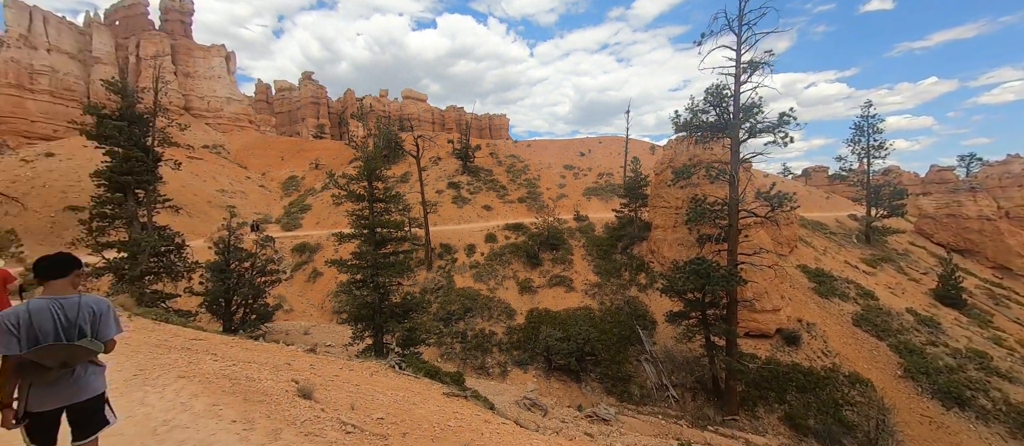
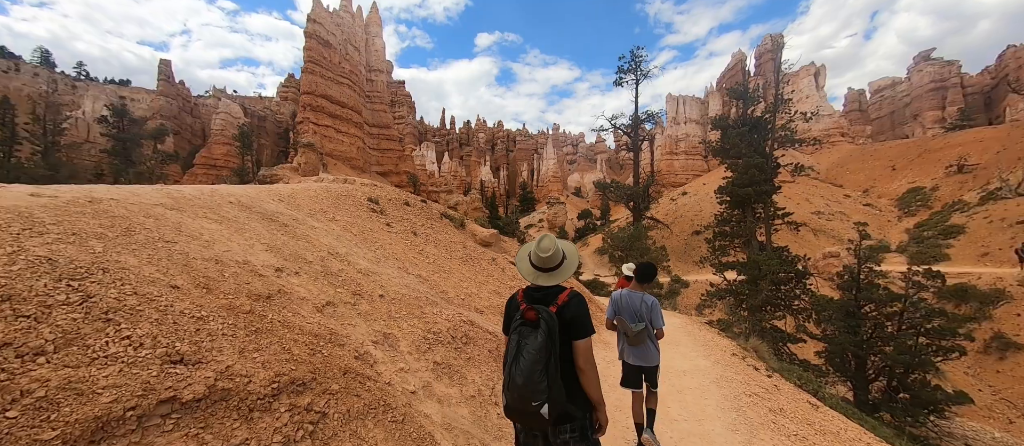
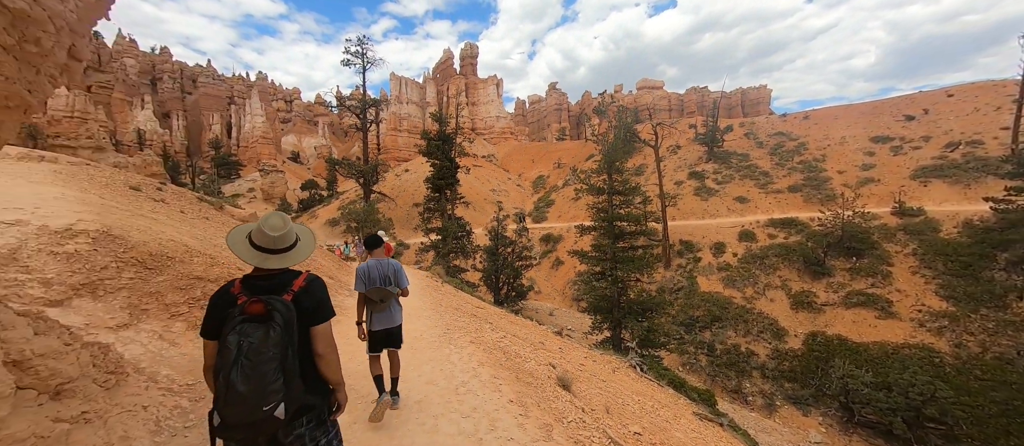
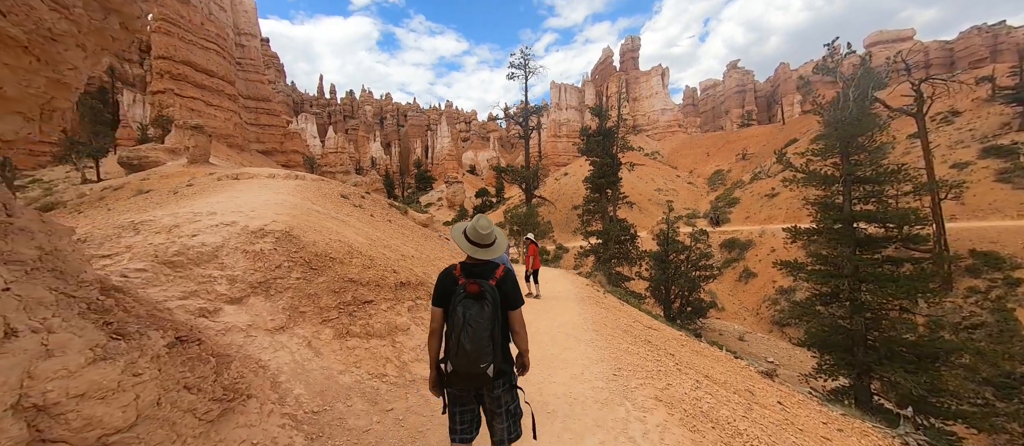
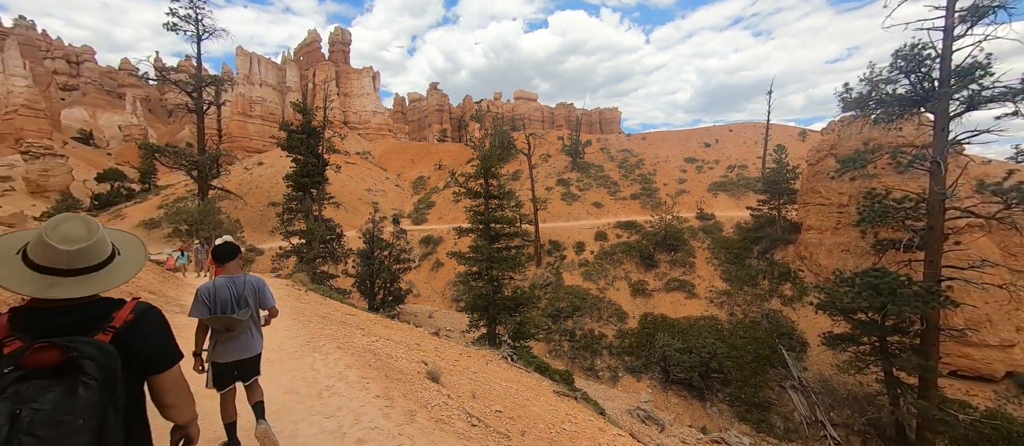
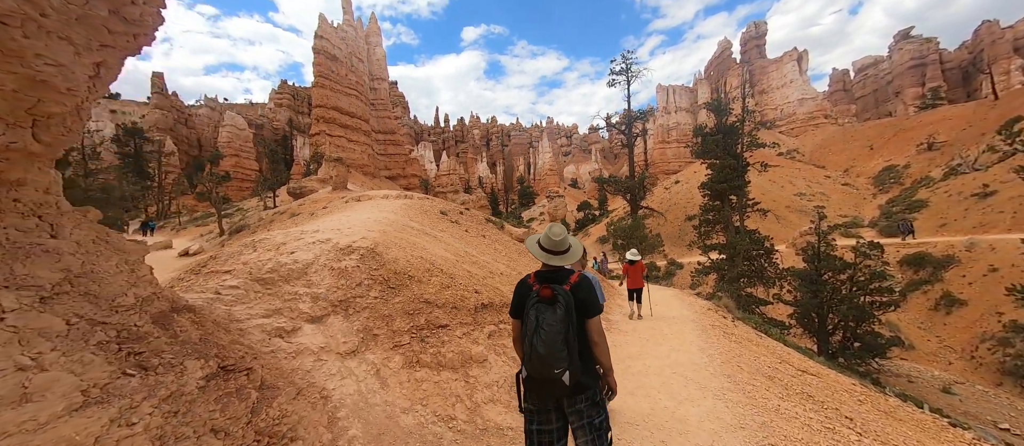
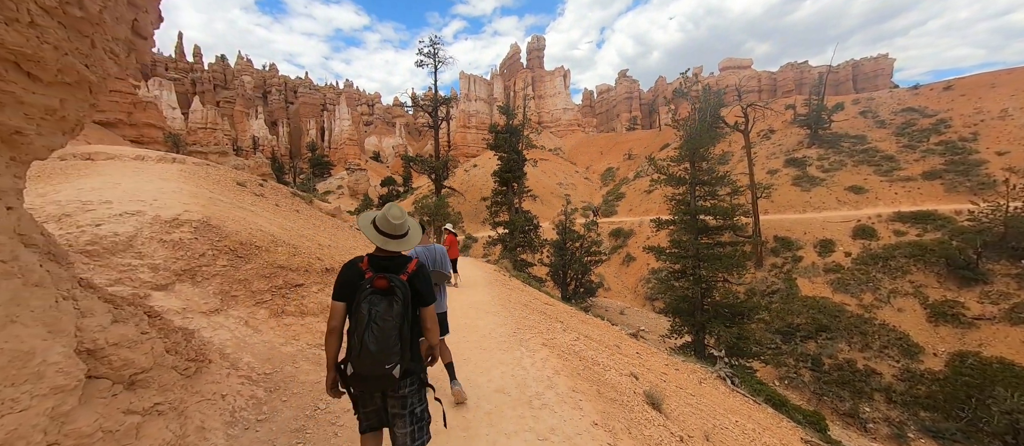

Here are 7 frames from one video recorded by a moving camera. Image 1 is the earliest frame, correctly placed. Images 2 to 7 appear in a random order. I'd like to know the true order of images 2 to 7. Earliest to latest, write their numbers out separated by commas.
5, 3, 7, 4, 6, 2
